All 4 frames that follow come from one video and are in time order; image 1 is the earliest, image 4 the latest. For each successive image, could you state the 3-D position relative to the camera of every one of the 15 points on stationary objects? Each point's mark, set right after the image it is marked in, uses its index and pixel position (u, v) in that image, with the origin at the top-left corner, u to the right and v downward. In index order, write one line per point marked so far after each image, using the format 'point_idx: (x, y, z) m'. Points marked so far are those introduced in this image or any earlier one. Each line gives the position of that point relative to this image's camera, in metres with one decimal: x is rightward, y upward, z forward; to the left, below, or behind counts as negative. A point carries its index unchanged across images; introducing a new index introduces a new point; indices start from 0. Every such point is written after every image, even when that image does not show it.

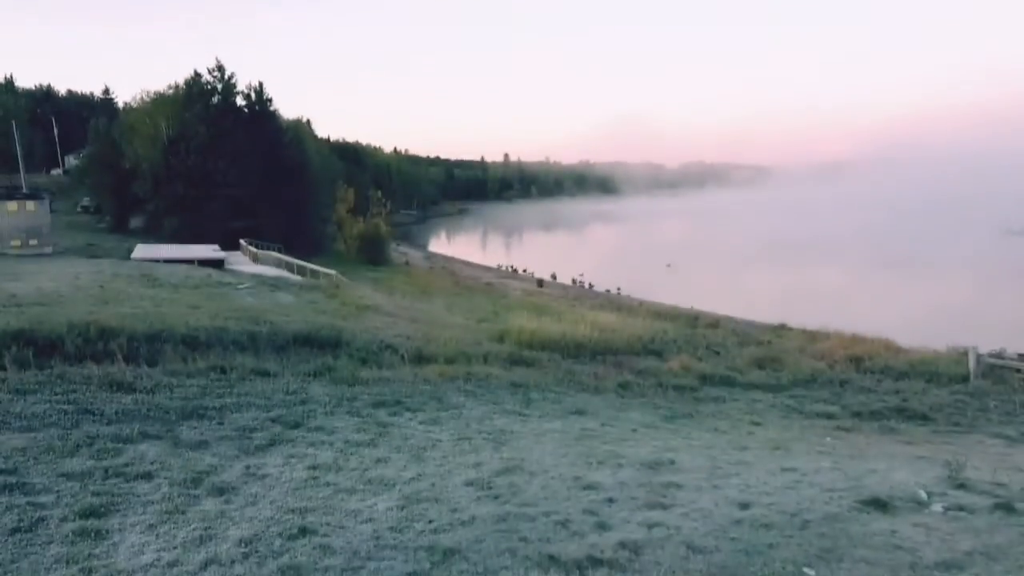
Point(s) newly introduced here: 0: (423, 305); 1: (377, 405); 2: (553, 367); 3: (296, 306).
0: (-1.9, -0.4, +17.3) m
1: (-1.2, -1.0, +7.0) m
2: (+0.6, -1.1, +11.5) m
3: (-3.4, -0.3, +13.1) m
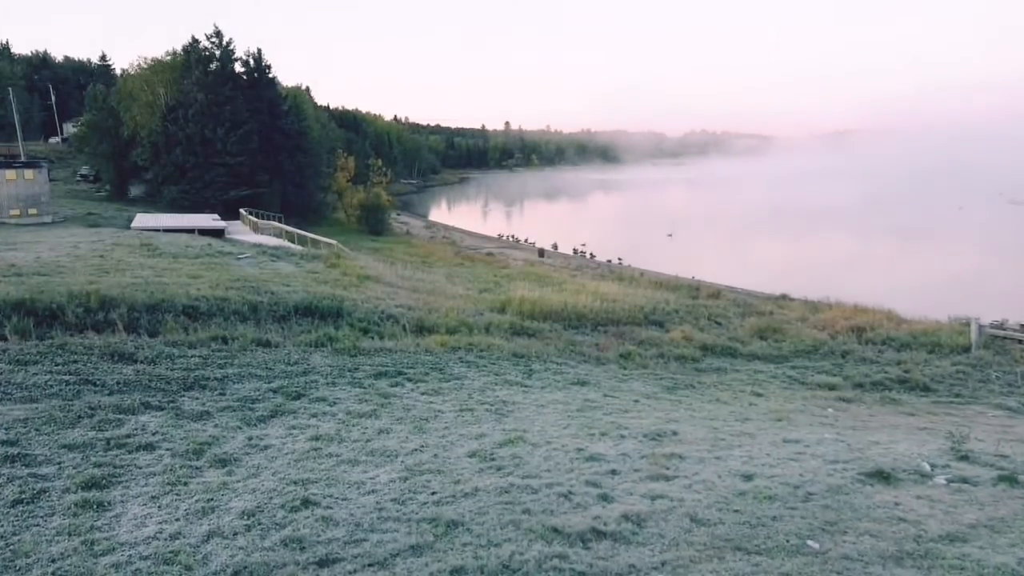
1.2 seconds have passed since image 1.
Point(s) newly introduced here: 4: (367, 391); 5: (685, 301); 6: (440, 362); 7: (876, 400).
0: (-1.8, +0.3, +17.3) m
1: (-1.1, -0.7, +7.0) m
2: (+0.6, -0.7, +11.5) m
3: (-3.4, +0.2, +13.1) m
4: (-1.1, -0.8, +6.3) m
5: (+3.6, -0.3, +16.9) m
6: (-0.7, -0.7, +8.1) m
7: (+4.2, -1.3, +9.4) m
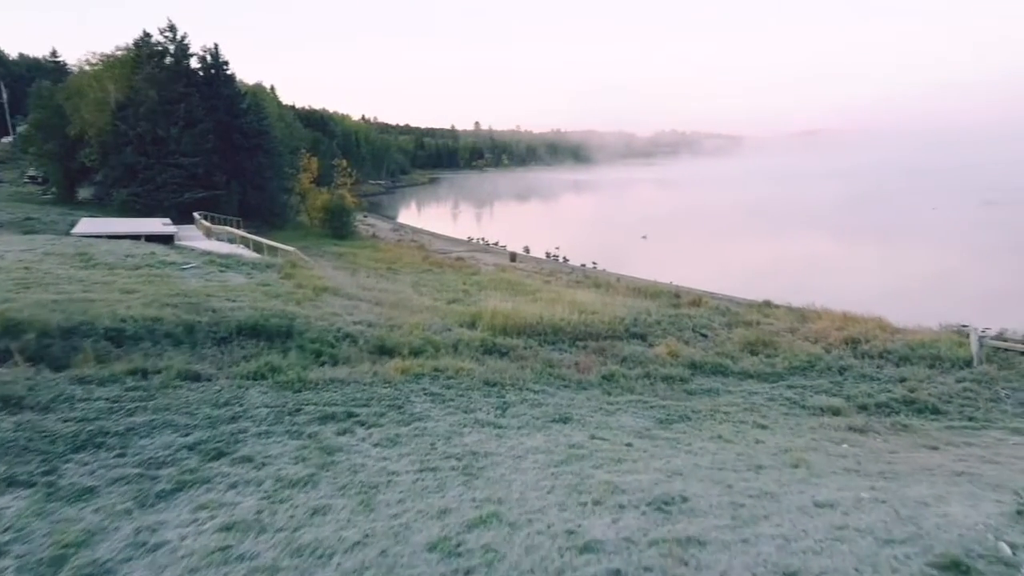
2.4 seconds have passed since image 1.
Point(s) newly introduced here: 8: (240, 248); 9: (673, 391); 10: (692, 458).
0: (-2.4, +0.1, +16.1) m
1: (-1.3, -0.9, +5.9) m
2: (+0.3, -0.9, +10.4) m
3: (-3.8, 0.0, +11.9) m
4: (-1.3, -1.0, +5.2) m
5: (+3.0, -0.4, +15.9) m
6: (-0.9, -0.9, +7.0) m
7: (+3.9, -1.4, +8.5) m
8: (-5.9, +0.9, +17.8) m
9: (+1.9, -1.2, +9.7) m
10: (+1.3, -1.2, +5.9) m
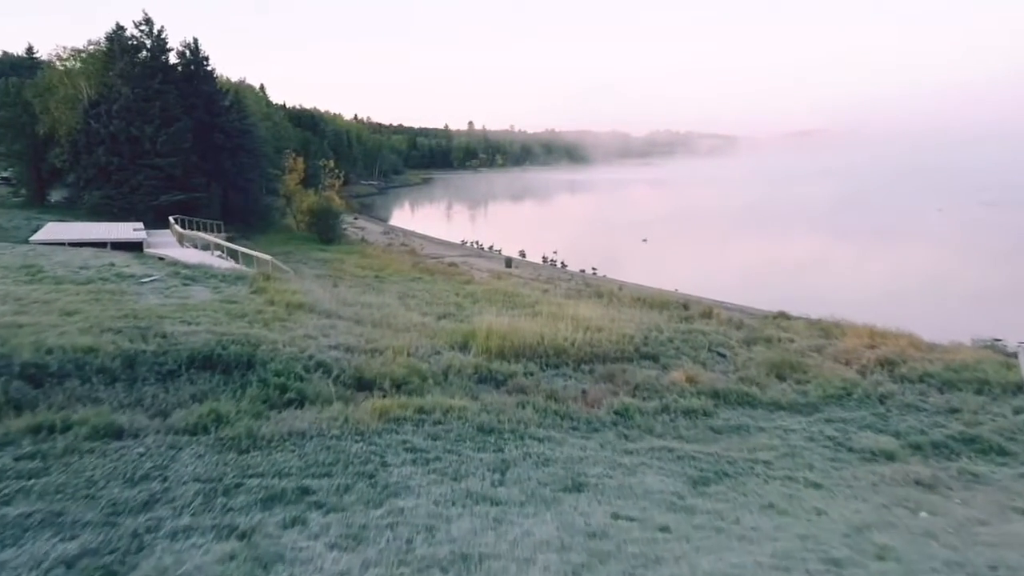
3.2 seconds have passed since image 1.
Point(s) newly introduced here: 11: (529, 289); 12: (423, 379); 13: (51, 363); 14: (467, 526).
0: (-2.5, -0.1, +14.7) m
1: (-1.3, -1.2, +4.5) m
2: (+0.2, -1.1, +9.1) m
3: (-3.9, -0.3, +10.5) m
4: (-1.3, -1.2, +3.8) m
5: (+2.9, -0.6, +14.6) m
6: (-0.9, -1.1, +5.6) m
7: (+3.9, -1.7, +7.2) m
8: (-6.0, +0.6, +16.4) m
9: (+1.9, -1.4, +8.3) m
10: (+1.3, -1.4, +4.6) m
11: (+0.4, 0.0, +19.1) m
12: (-1.0, -1.0, +8.9) m
13: (-4.0, -0.6, +7.1) m
14: (-0.3, -1.3, +4.4) m
